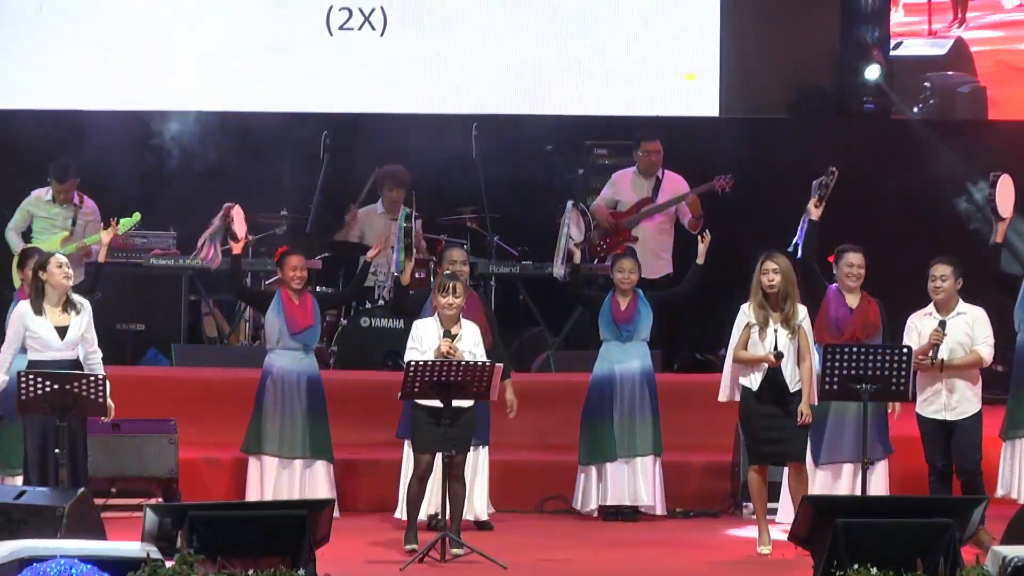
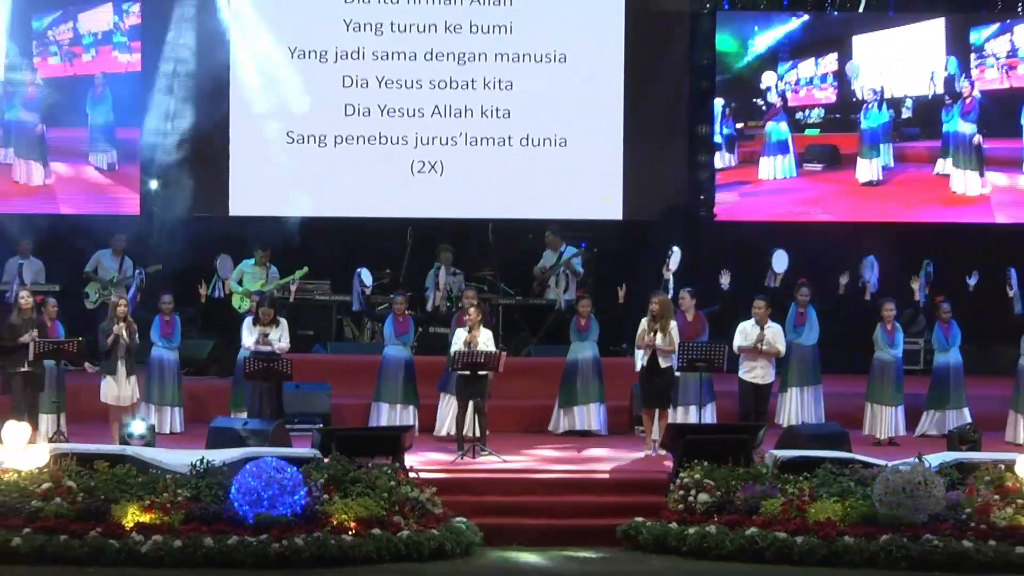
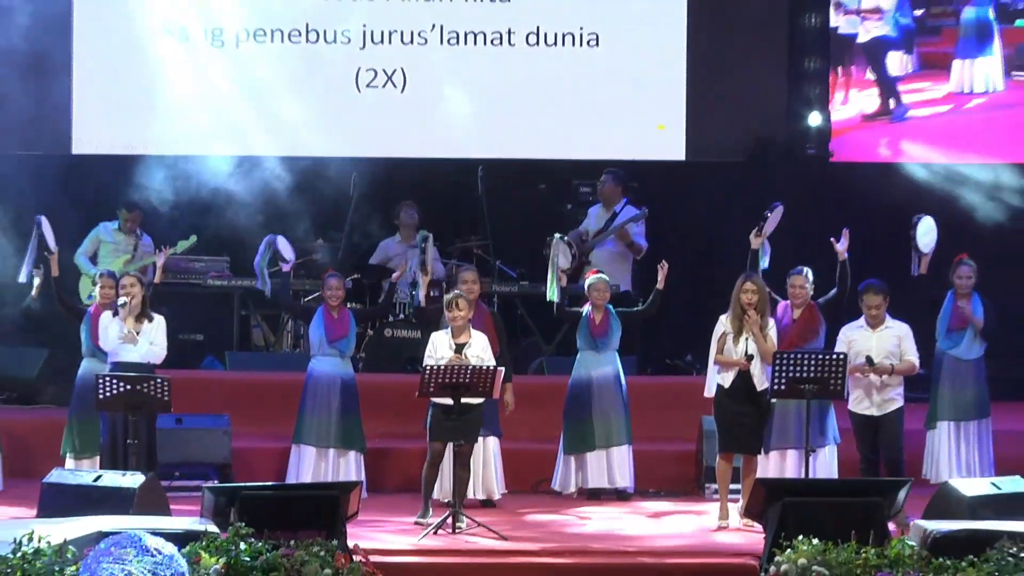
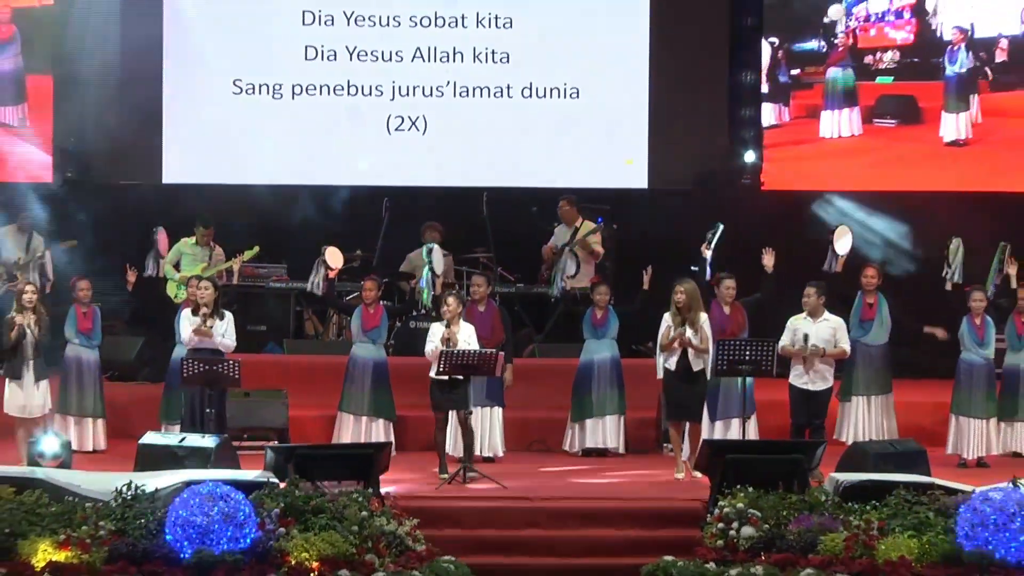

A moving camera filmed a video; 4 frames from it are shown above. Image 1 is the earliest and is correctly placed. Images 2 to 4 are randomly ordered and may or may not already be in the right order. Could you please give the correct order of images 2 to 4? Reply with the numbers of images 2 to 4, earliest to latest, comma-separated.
3, 4, 2
